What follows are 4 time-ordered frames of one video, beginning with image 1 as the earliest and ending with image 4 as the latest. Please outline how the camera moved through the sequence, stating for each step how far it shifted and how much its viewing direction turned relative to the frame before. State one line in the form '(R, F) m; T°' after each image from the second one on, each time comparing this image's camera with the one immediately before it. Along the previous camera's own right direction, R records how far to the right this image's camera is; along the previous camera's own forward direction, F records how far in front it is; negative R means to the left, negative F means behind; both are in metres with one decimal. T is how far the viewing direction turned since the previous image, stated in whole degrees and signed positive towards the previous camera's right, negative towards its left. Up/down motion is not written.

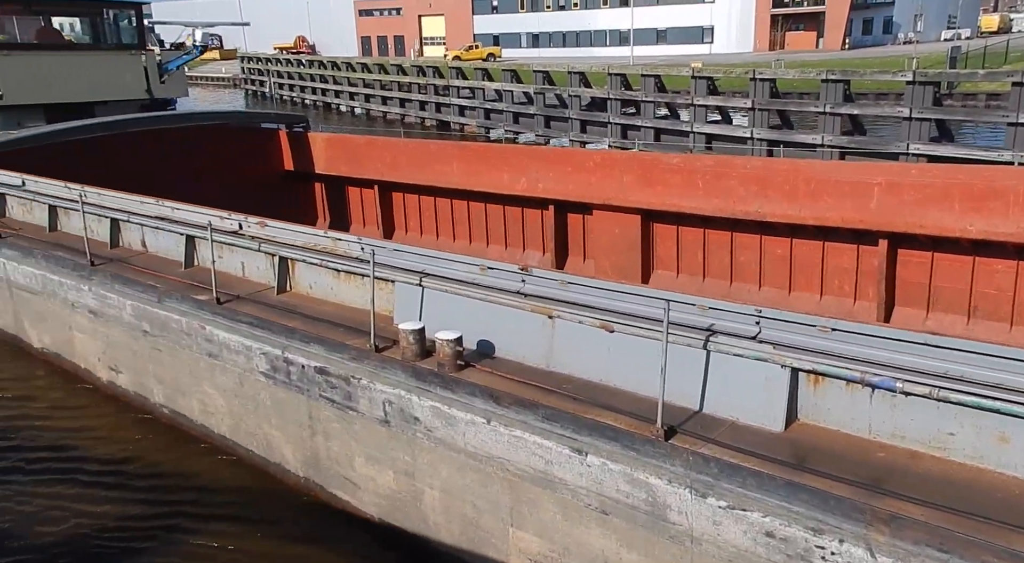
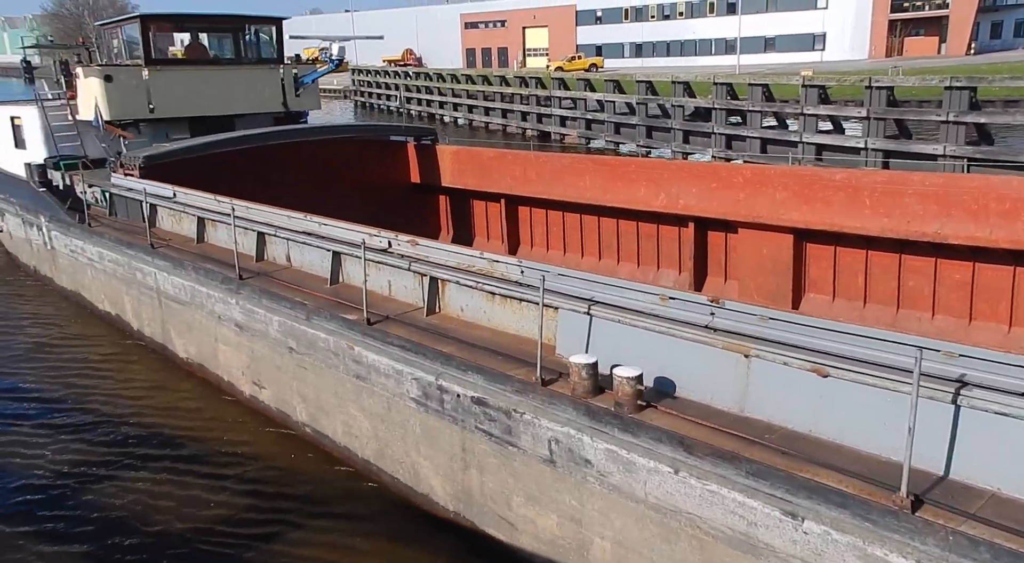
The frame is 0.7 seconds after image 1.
(-0.3, +0.3) m; -7°
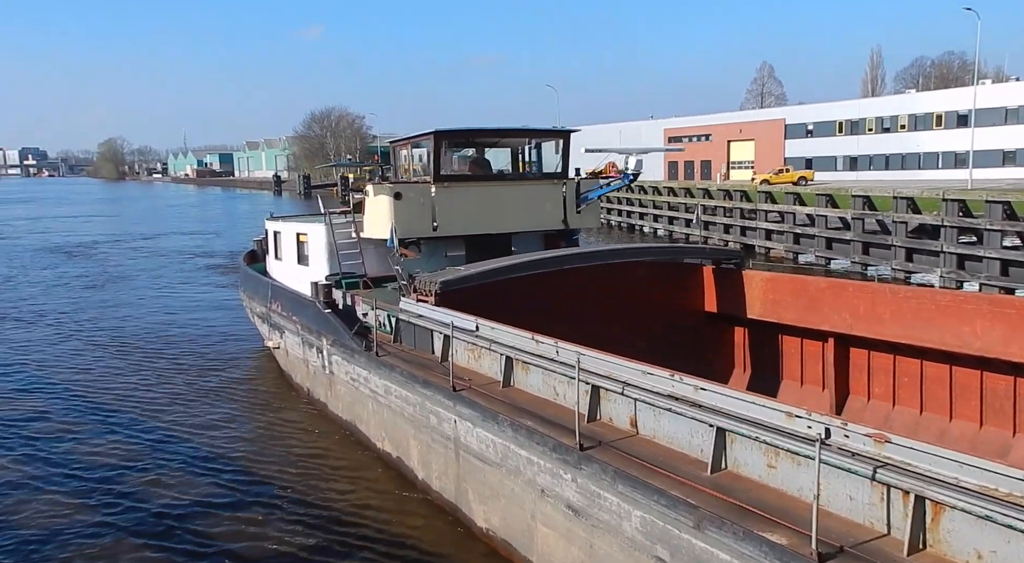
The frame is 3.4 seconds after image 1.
(-1.1, +1.3) m; -14°
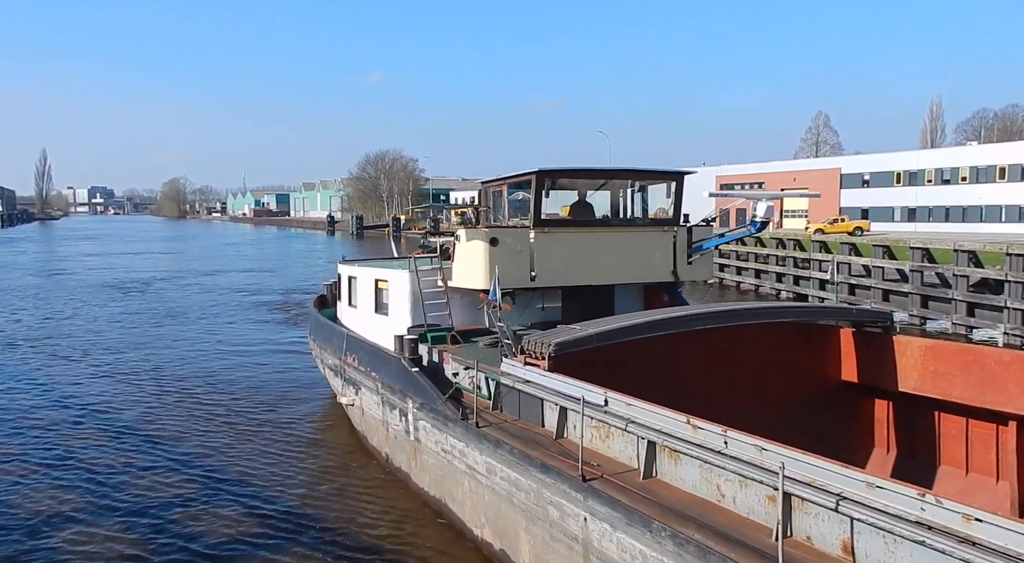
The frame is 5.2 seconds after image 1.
(-0.5, +1.1) m; -3°
